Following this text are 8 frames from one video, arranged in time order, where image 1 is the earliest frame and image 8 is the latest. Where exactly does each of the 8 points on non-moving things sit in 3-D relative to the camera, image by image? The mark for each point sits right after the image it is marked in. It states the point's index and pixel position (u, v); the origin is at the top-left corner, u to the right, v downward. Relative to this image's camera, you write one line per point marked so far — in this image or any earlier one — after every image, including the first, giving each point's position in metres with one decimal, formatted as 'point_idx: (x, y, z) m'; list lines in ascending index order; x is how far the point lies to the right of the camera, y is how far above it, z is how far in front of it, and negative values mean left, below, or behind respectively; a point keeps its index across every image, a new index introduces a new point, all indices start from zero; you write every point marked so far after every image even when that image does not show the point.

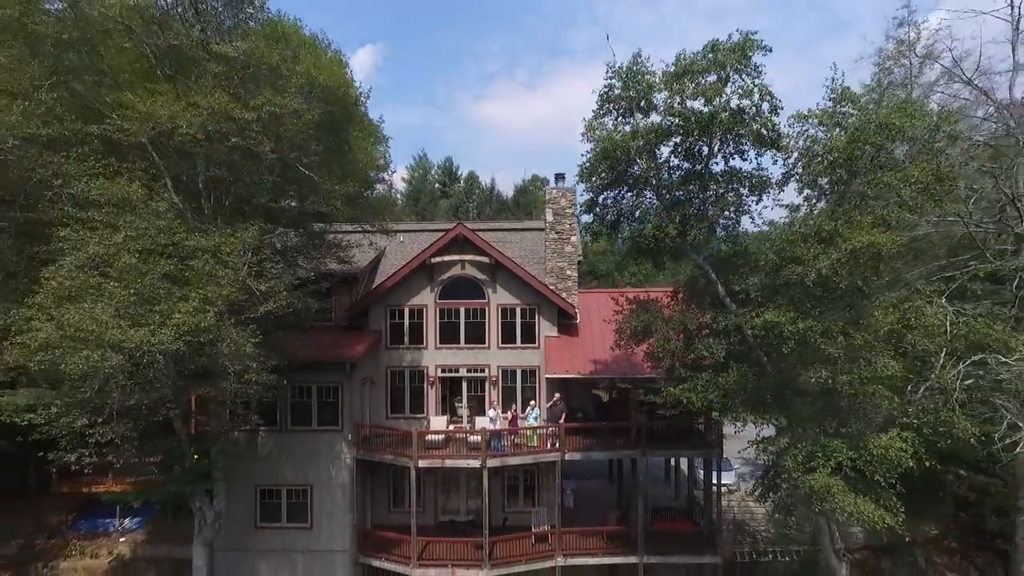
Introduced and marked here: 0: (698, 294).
0: (+3.8, 0.0, +16.8) m
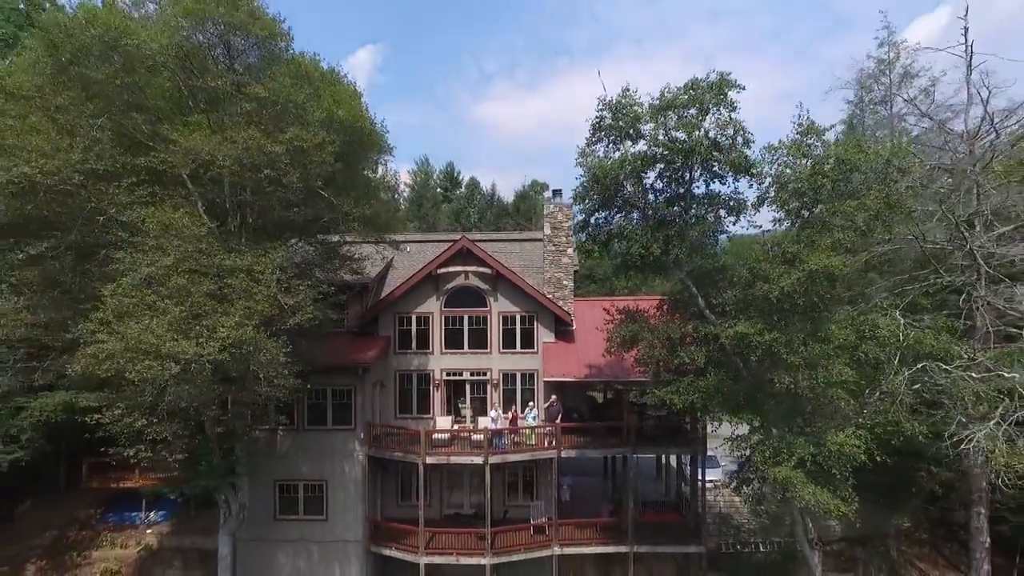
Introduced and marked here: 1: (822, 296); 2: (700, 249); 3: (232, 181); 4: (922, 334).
0: (+3.9, -0.3, +18.5) m
1: (+5.7, -0.2, +15.6) m
2: (+4.0, +0.8, +17.7) m
3: (-5.5, +2.1, +16.4) m
4: (+7.6, -0.9, +15.4) m
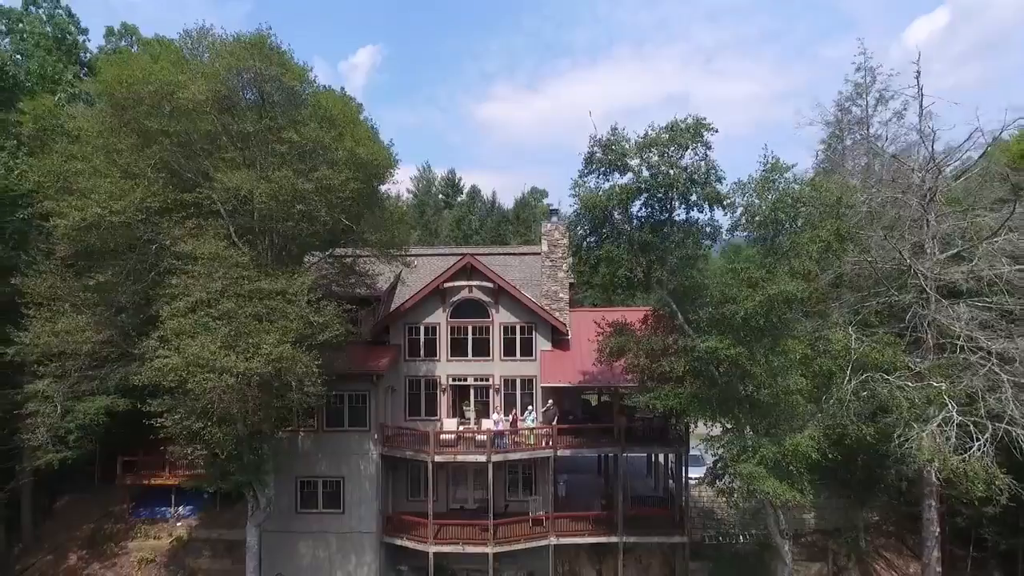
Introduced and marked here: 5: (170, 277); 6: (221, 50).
0: (+3.9, -0.8, +20.8) m
1: (+5.7, -0.6, +17.9) m
2: (+4.0, +0.4, +20.0) m
3: (-5.5, +1.6, +18.7) m
4: (+7.6, -1.3, +17.7) m
5: (-7.2, +0.2, +18.0) m
6: (-6.9, +5.6, +19.8) m
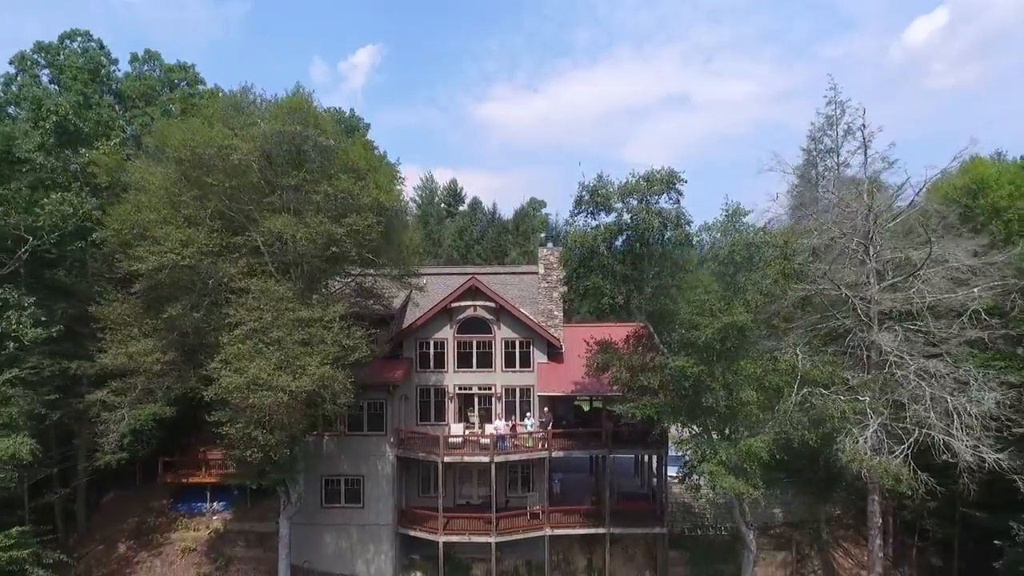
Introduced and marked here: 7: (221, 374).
0: (+3.9, -1.5, +24.2) m
1: (+5.7, -1.3, +21.3) m
2: (+4.0, -0.3, +23.4) m
3: (-5.5, +0.9, +22.1) m
4: (+7.6, -2.0, +21.1) m
5: (-7.2, -0.5, +21.4) m
6: (-6.9, +4.9, +23.2) m
7: (-6.9, -2.1, +19.9) m
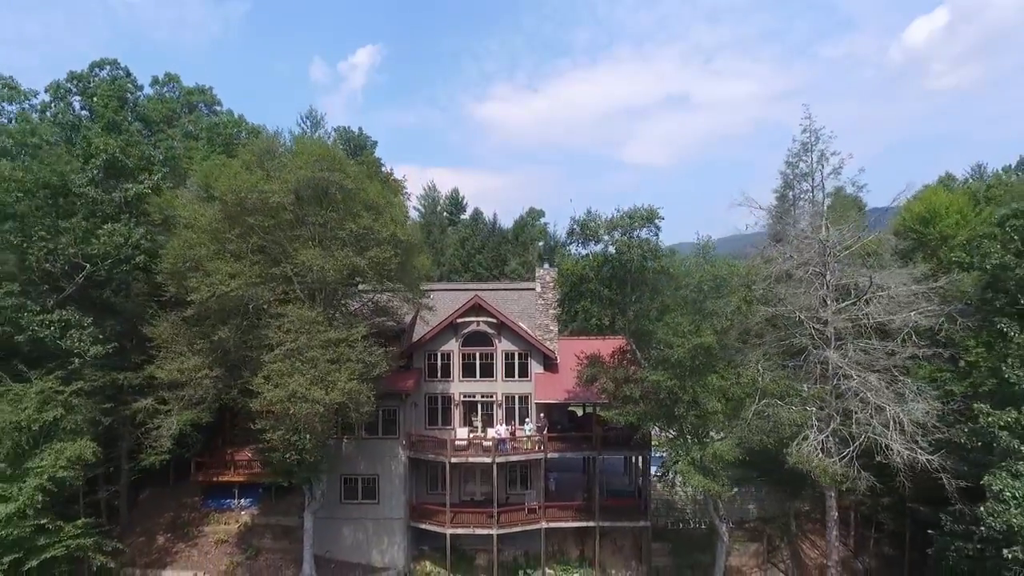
0: (+3.8, -2.2, +27.6) m
1: (+5.7, -2.0, +24.6) m
2: (+4.0, -1.0, +26.8) m
3: (-5.5, +0.2, +25.4) m
4: (+7.6, -2.7, +24.5) m
5: (-7.2, -1.3, +24.8) m
6: (-6.9, +4.2, +26.5) m
7: (-7.0, -2.8, +23.2) m
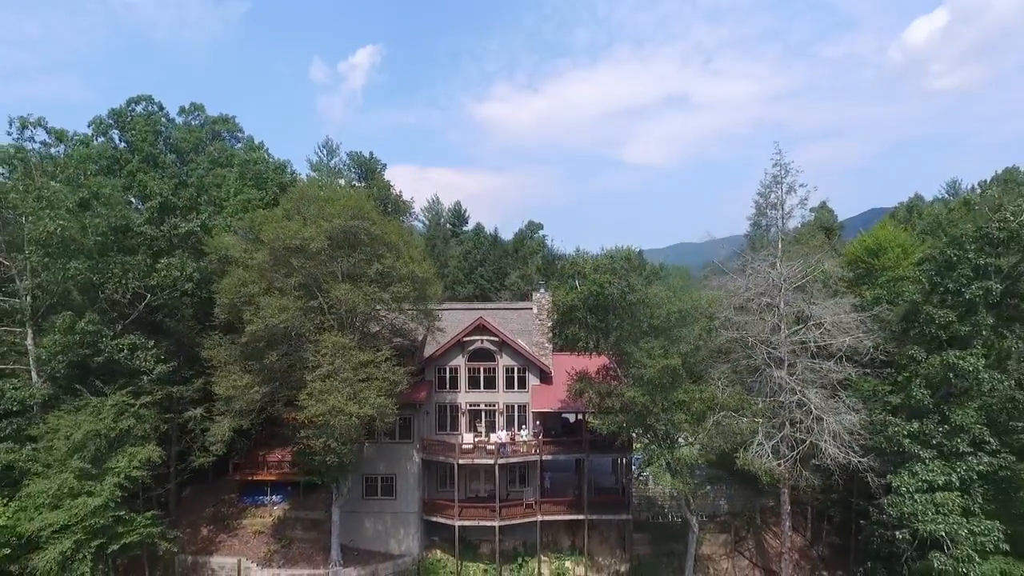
0: (+3.8, -3.3, +32.4) m
1: (+5.7, -3.1, +29.5) m
2: (+4.0, -2.1, +31.6) m
3: (-5.5, -0.9, +30.3) m
4: (+7.6, -3.8, +29.3) m
5: (-7.3, -2.3, +29.6) m
6: (-6.9, +3.1, +31.4) m
7: (-7.0, -3.9, +28.1) m
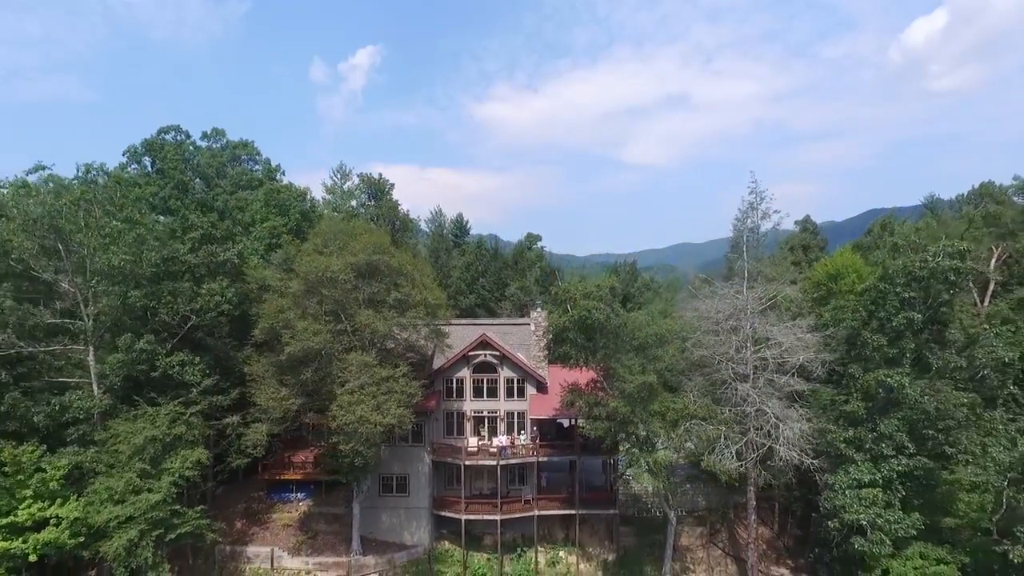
0: (+3.8, -4.3, +37.2) m
1: (+5.7, -4.2, +34.2) m
2: (+4.0, -3.2, +36.4) m
3: (-5.5, -1.9, +35.0) m
4: (+7.6, -4.9, +34.1) m
5: (-7.3, -3.4, +34.4) m
6: (-6.9, +2.1, +36.2) m
7: (-7.0, -4.9, +32.8) m
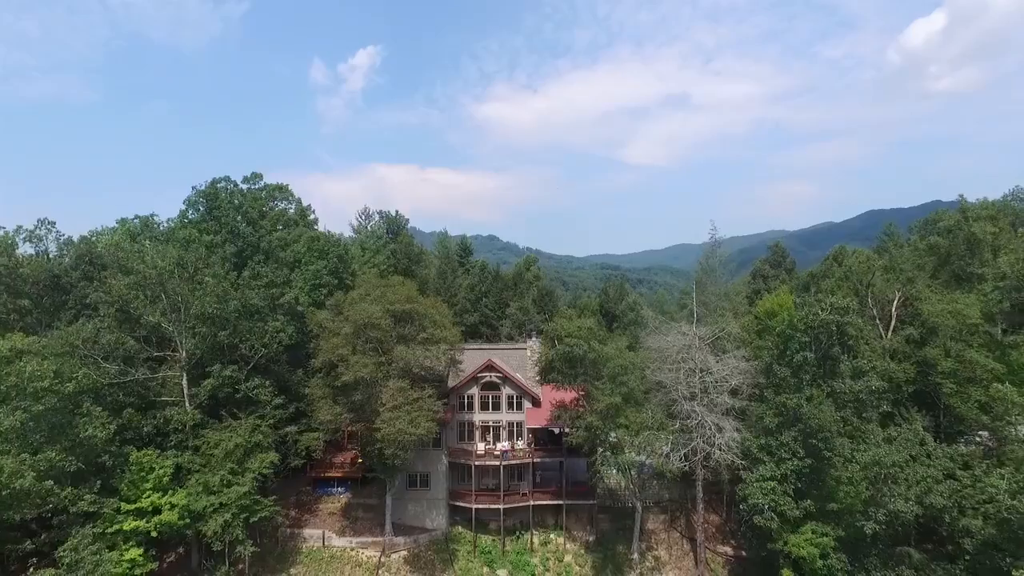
0: (+3.9, -6.6, +47.8) m
1: (+5.7, -6.4, +44.8) m
2: (+4.0, -5.4, +46.9) m
3: (-5.5, -4.2, +45.6) m
4: (+7.6, -7.1, +44.7) m
5: (-7.2, -5.6, +45.0) m
6: (-6.9, -0.2, +46.7) m
7: (-6.9, -7.2, +43.4) m
